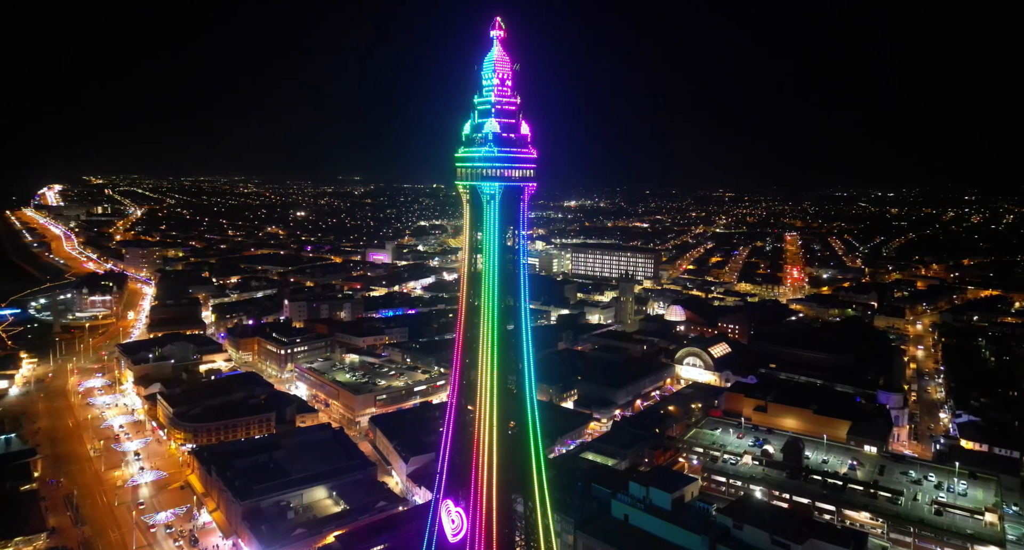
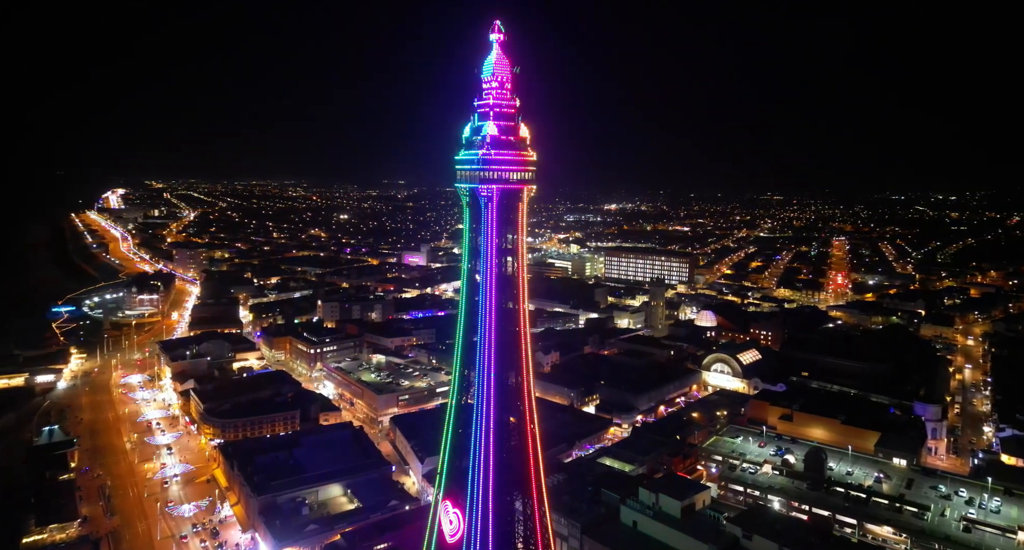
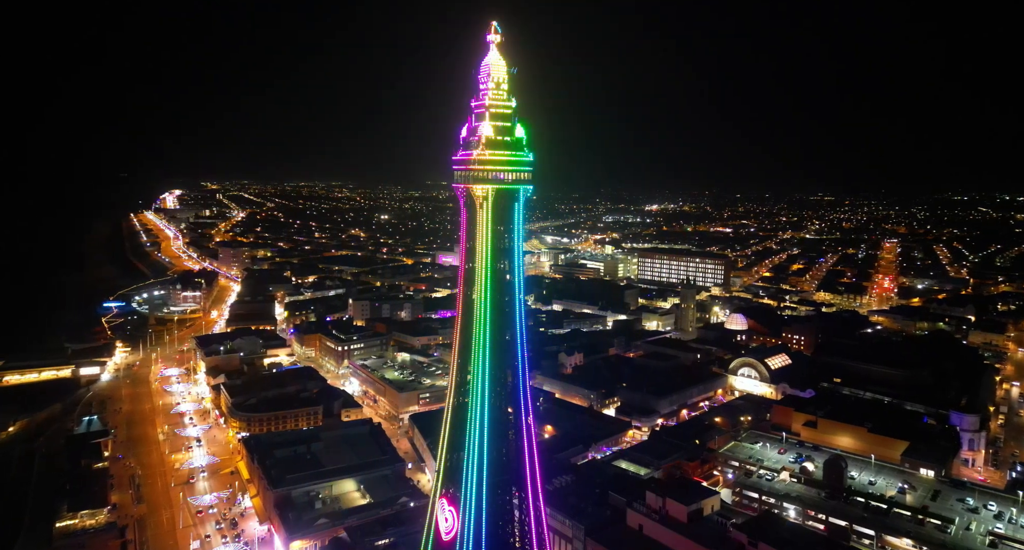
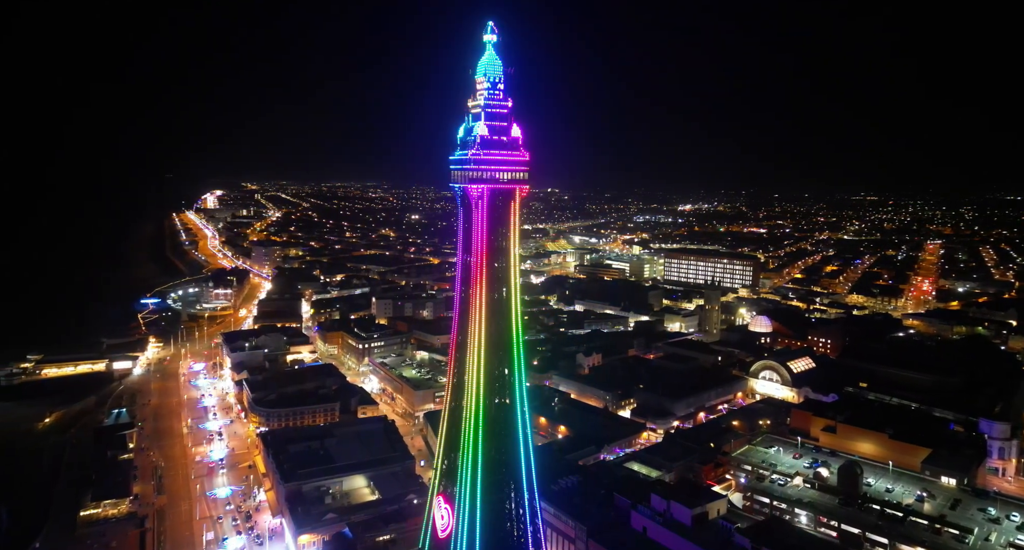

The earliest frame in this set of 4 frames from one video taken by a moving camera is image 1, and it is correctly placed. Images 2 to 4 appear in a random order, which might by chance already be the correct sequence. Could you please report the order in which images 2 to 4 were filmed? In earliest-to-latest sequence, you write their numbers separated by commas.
2, 3, 4
